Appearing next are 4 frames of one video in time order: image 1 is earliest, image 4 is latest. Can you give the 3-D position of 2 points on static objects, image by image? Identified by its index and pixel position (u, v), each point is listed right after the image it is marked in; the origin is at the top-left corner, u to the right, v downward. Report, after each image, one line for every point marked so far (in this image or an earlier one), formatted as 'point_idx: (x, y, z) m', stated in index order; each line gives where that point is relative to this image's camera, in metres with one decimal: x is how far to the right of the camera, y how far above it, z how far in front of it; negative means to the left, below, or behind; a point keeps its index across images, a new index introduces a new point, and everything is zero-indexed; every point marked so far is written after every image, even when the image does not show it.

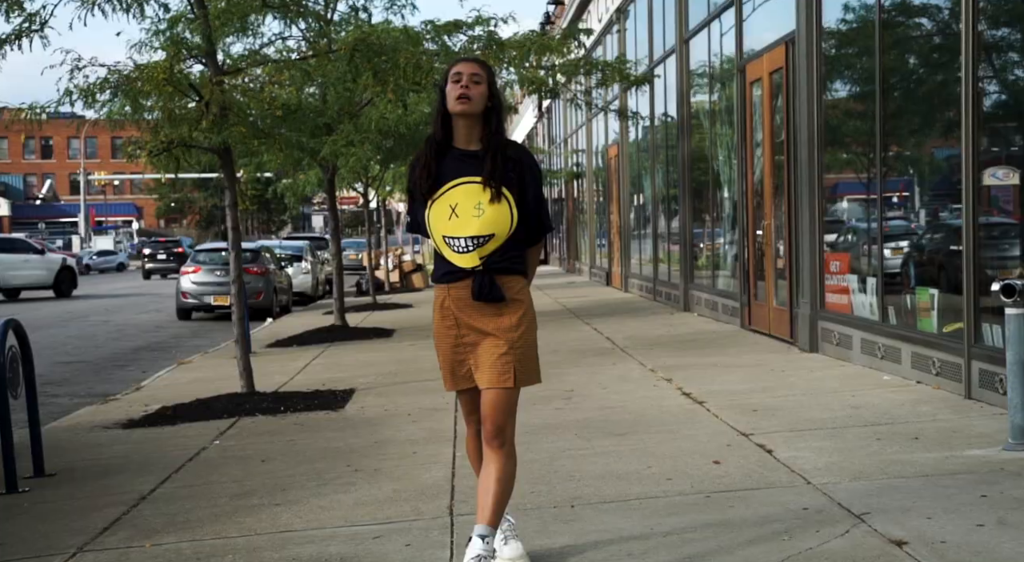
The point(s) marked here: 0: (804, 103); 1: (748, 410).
0: (+2.7, +1.7, +10.9) m
1: (+1.6, -0.9, +7.8) m
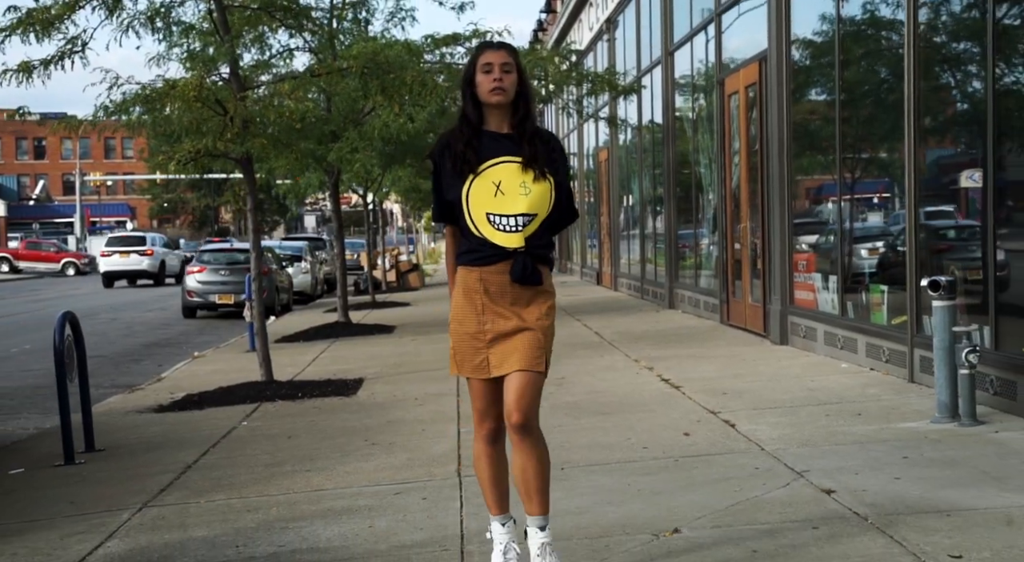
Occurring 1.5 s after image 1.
0: (+2.7, +1.7, +12.0) m
1: (+1.6, -0.8, +8.8) m
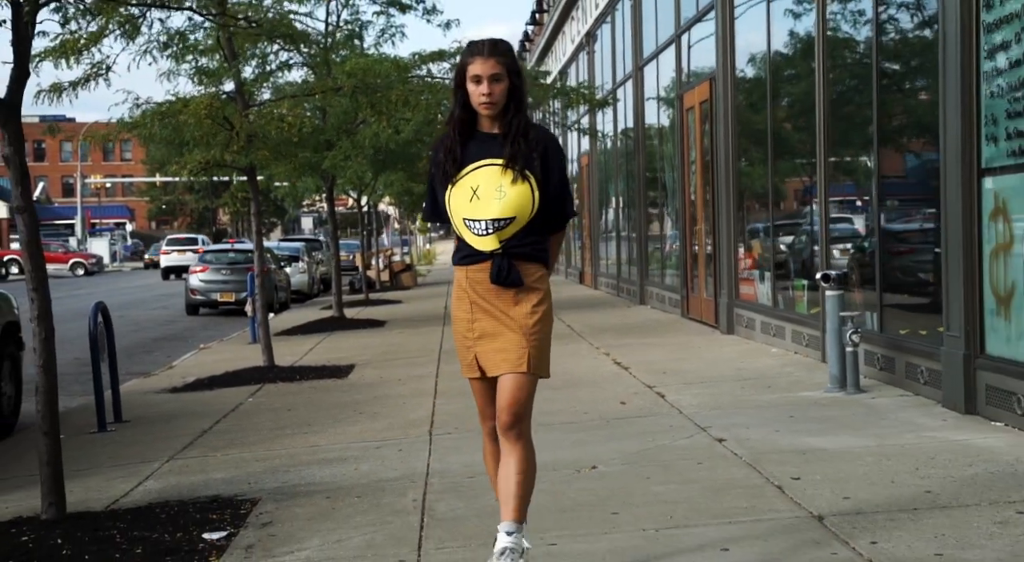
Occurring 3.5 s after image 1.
0: (+2.4, +1.8, +13.4) m
1: (+1.3, -0.8, +10.2) m
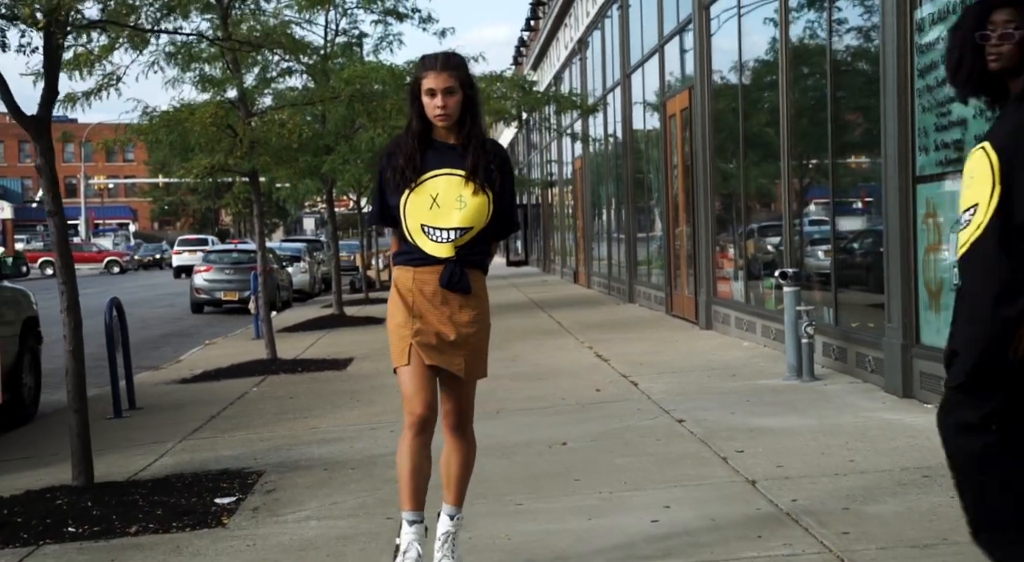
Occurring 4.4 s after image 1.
0: (+2.3, +1.8, +14.1) m
1: (+1.2, -0.8, +11.0) m
